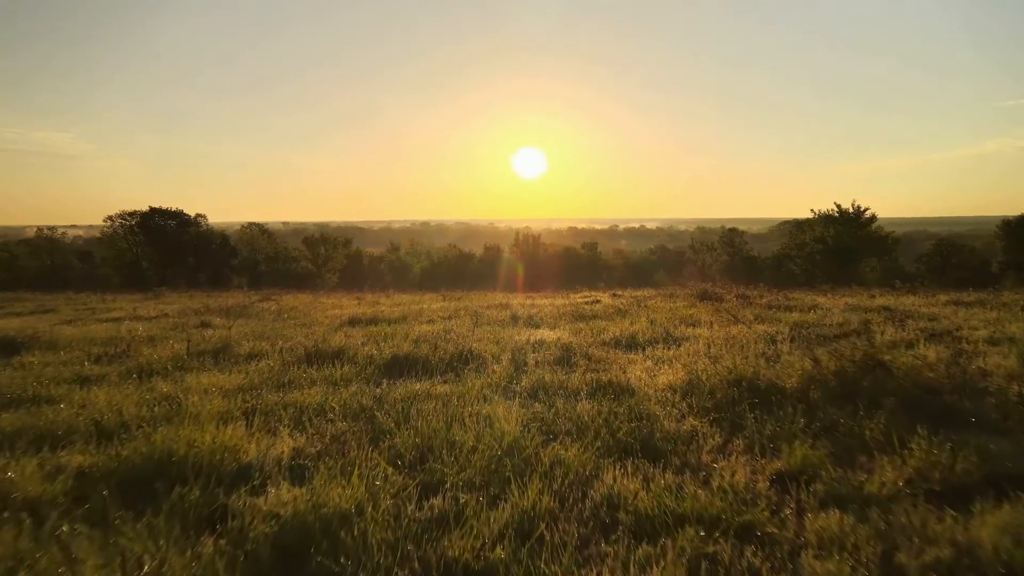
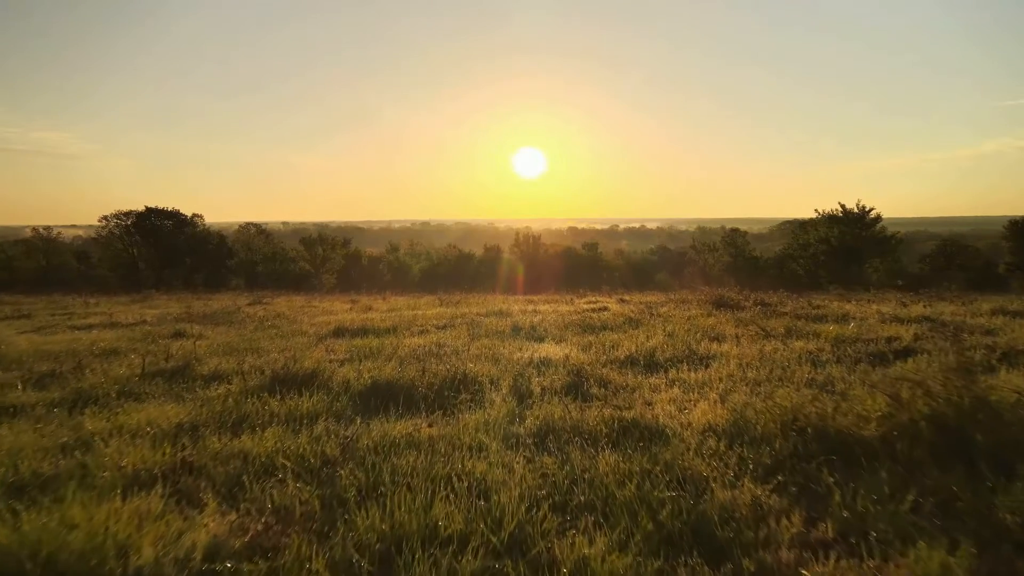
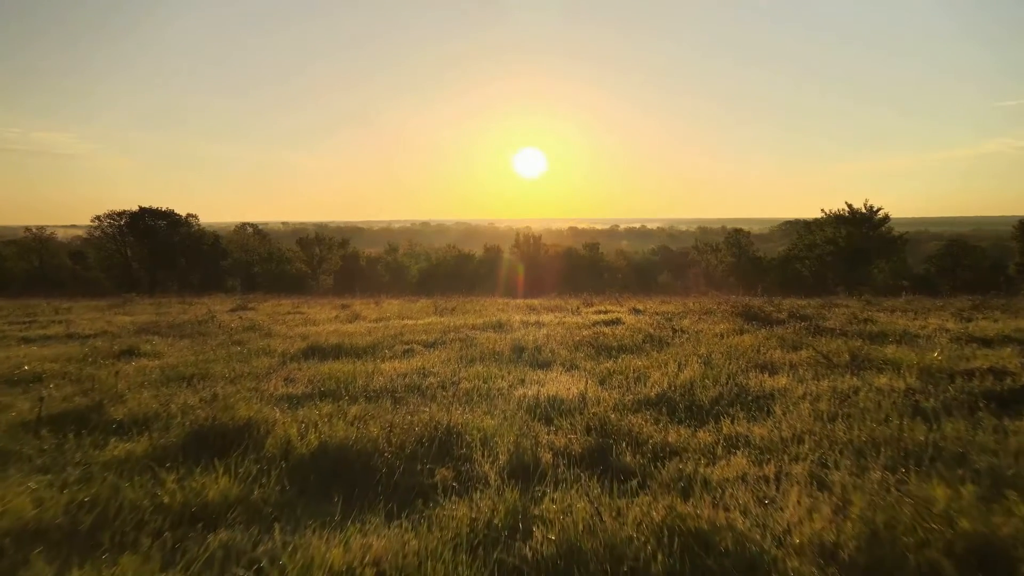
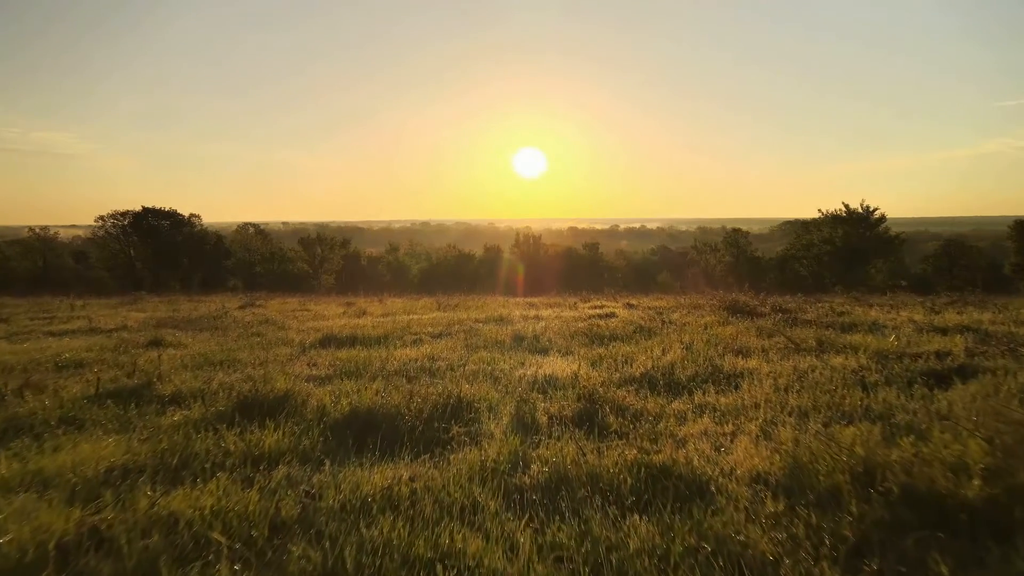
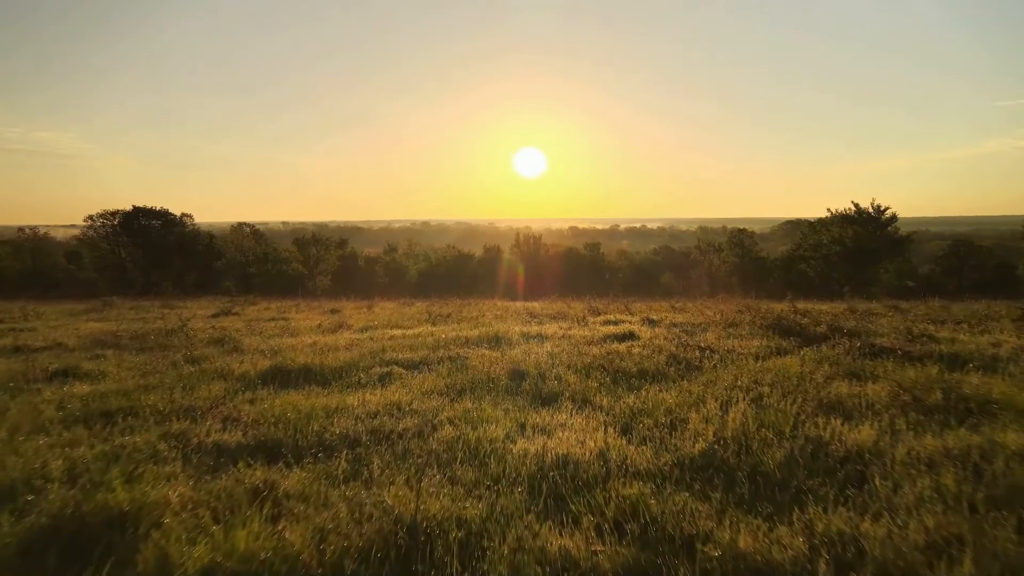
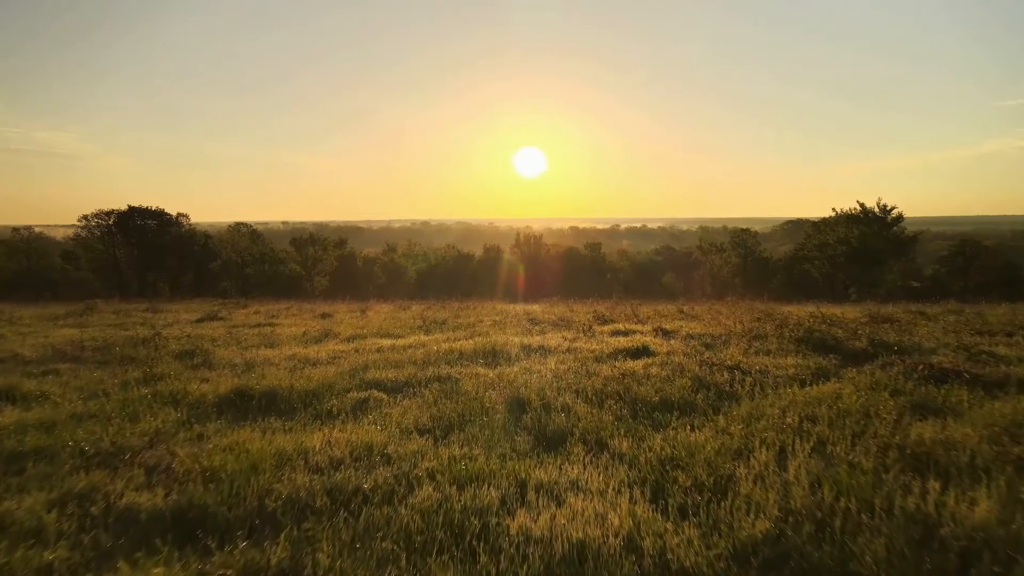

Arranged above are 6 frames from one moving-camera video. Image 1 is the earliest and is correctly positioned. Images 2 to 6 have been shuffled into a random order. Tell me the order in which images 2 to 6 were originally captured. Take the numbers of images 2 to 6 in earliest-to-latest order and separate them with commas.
2, 4, 3, 5, 6
